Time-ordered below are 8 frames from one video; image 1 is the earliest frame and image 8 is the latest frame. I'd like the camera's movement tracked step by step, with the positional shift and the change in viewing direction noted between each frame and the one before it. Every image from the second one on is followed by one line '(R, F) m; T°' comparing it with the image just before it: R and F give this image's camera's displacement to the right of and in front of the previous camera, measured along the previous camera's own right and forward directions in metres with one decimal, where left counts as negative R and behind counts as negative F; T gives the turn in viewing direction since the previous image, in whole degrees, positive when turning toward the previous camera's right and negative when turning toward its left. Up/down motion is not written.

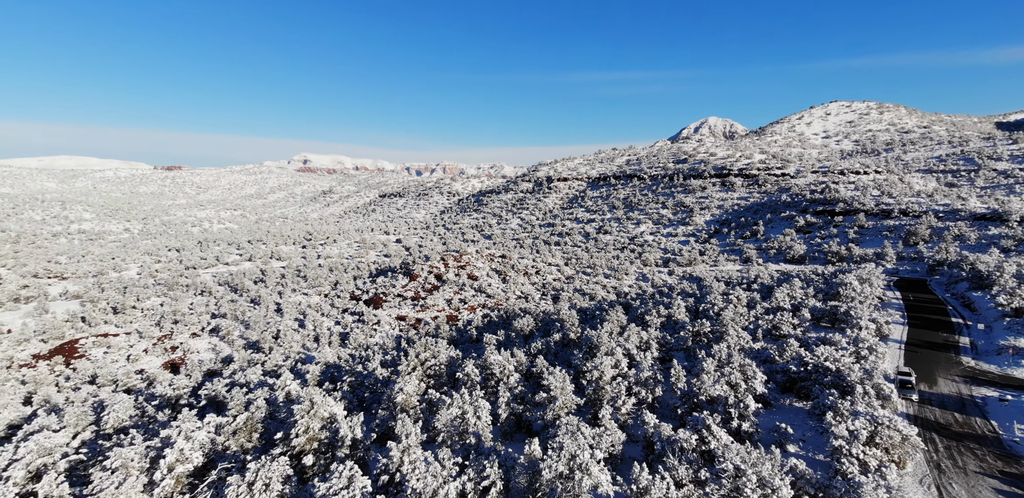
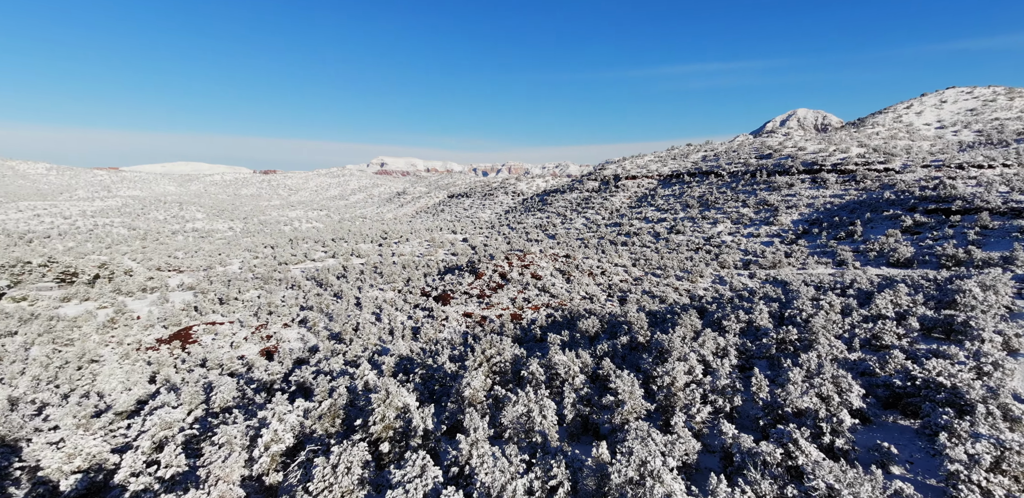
(-0.8, -0.1) m; -7°
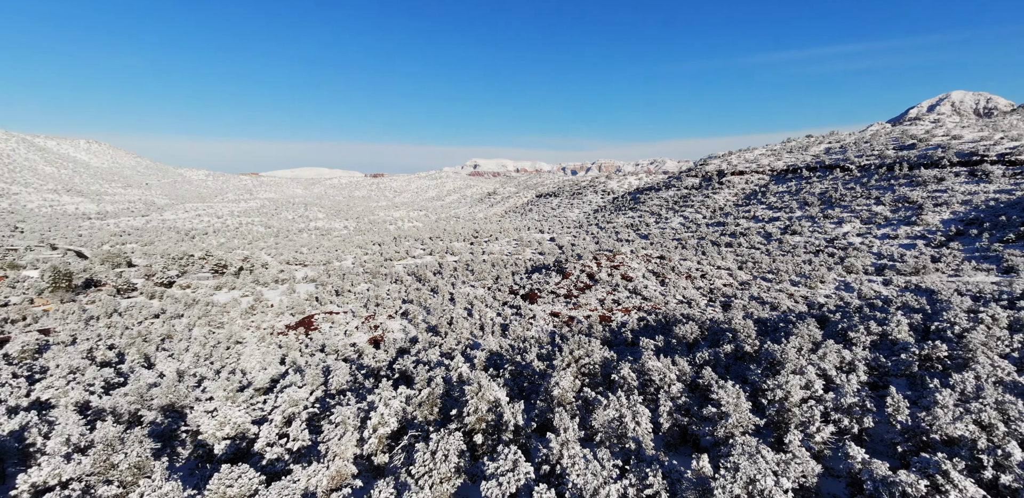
(-1.1, -0.1) m; -9°
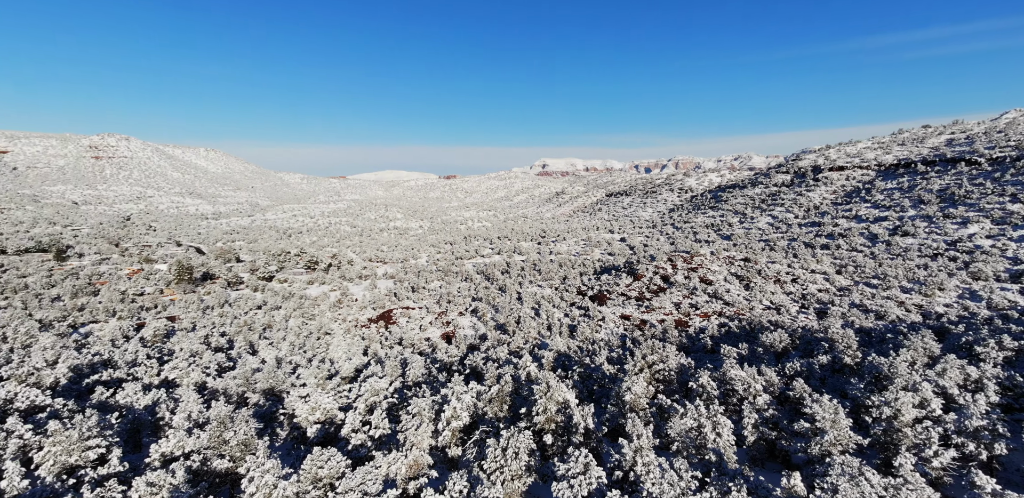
(-0.8, 0.0) m; -7°
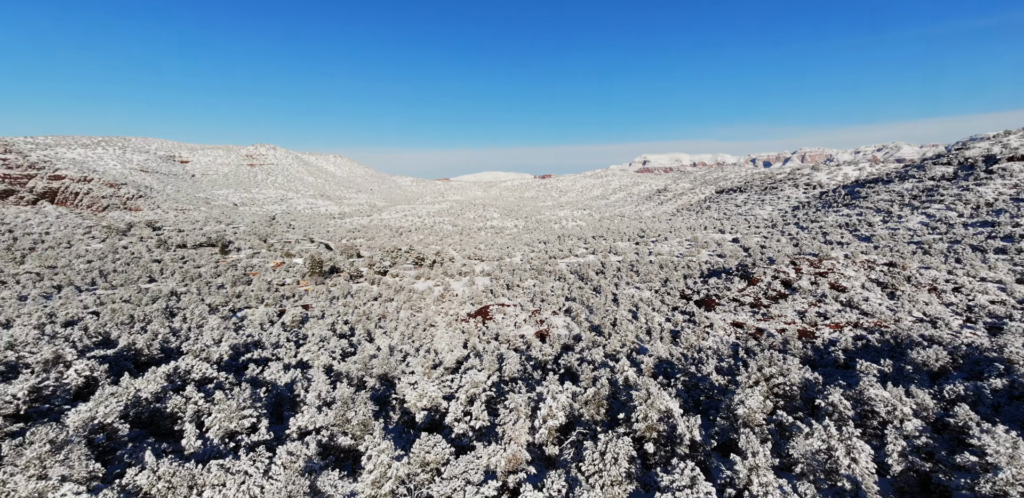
(-1.1, -0.1) m; -10°
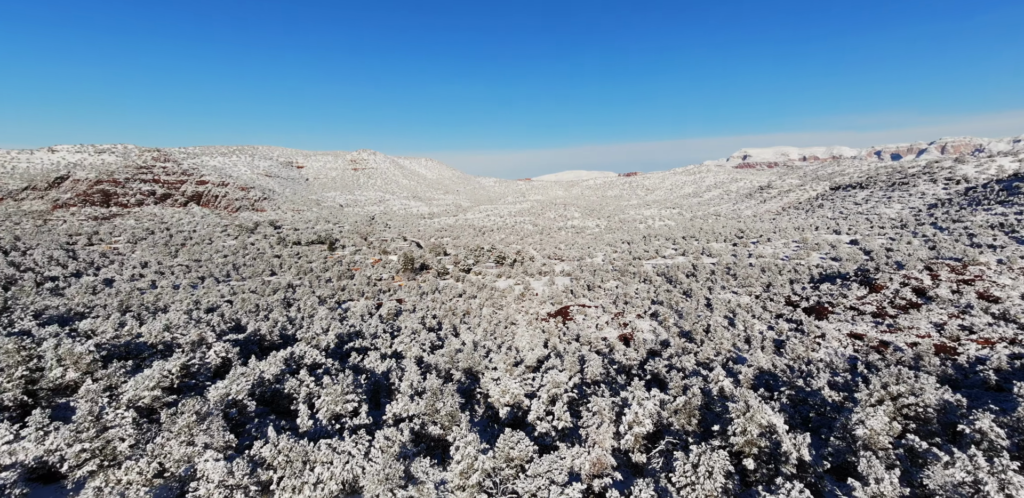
(-0.9, -0.1) m; -9°
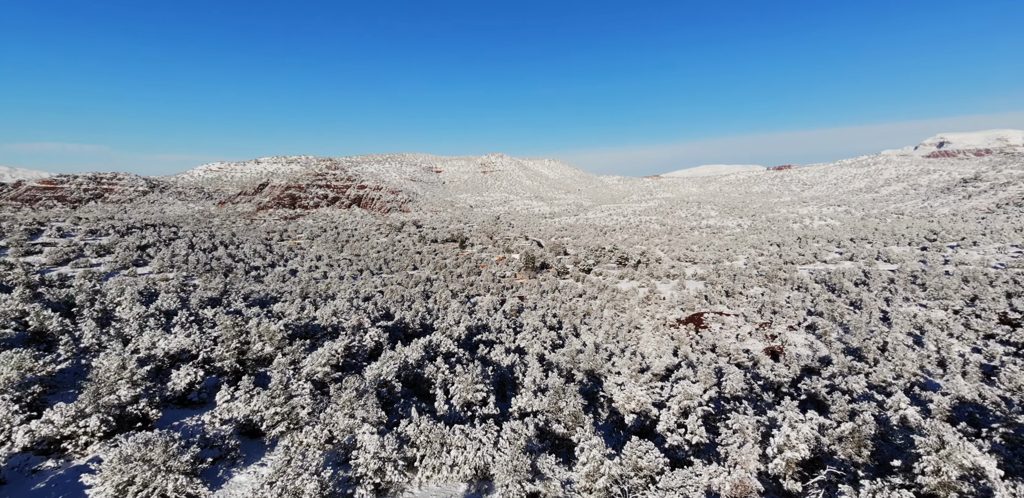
(-1.4, -0.1) m; -13°
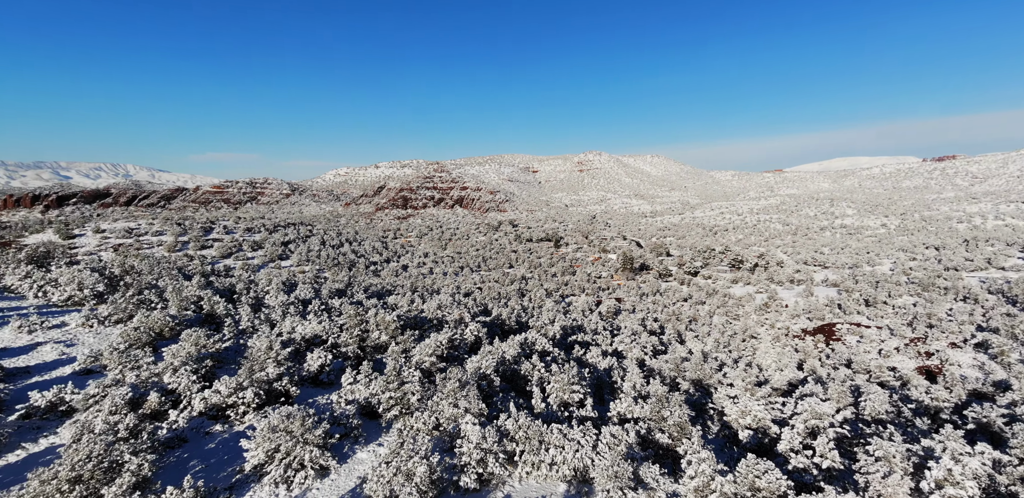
(-1.1, -0.1) m; -10°
